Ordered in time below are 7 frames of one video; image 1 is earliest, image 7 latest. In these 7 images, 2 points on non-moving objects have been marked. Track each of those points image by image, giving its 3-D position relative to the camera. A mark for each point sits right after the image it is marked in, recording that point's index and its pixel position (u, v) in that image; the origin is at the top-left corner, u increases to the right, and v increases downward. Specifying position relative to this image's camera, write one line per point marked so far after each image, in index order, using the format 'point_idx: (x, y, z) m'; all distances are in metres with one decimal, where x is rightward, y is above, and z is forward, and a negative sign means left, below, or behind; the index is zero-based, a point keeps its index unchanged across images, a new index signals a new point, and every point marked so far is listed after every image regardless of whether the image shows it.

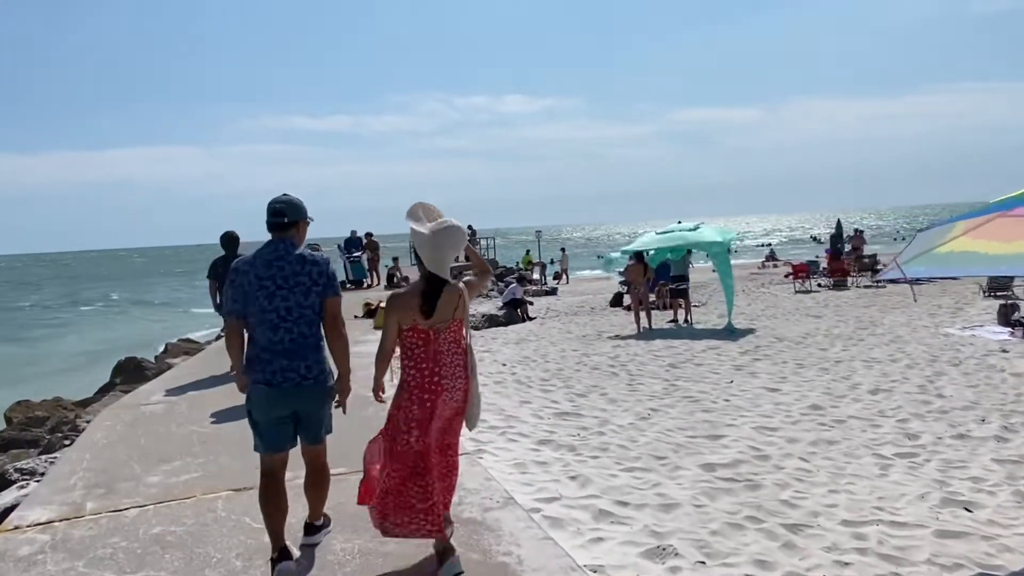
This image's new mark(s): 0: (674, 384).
0: (+1.9, -1.1, +8.7) m
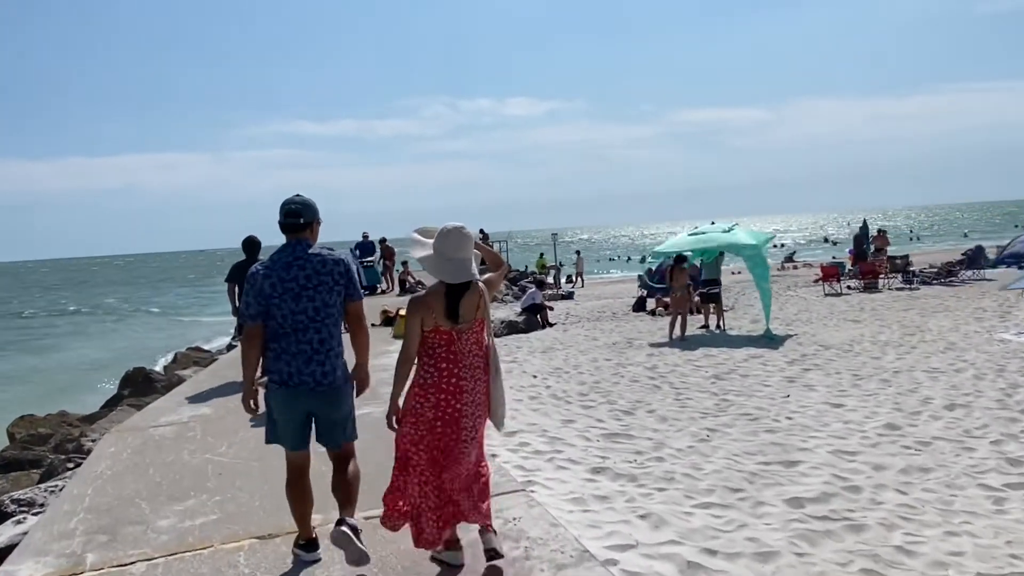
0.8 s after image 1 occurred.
0: (+2.3, -1.2, +8.0) m
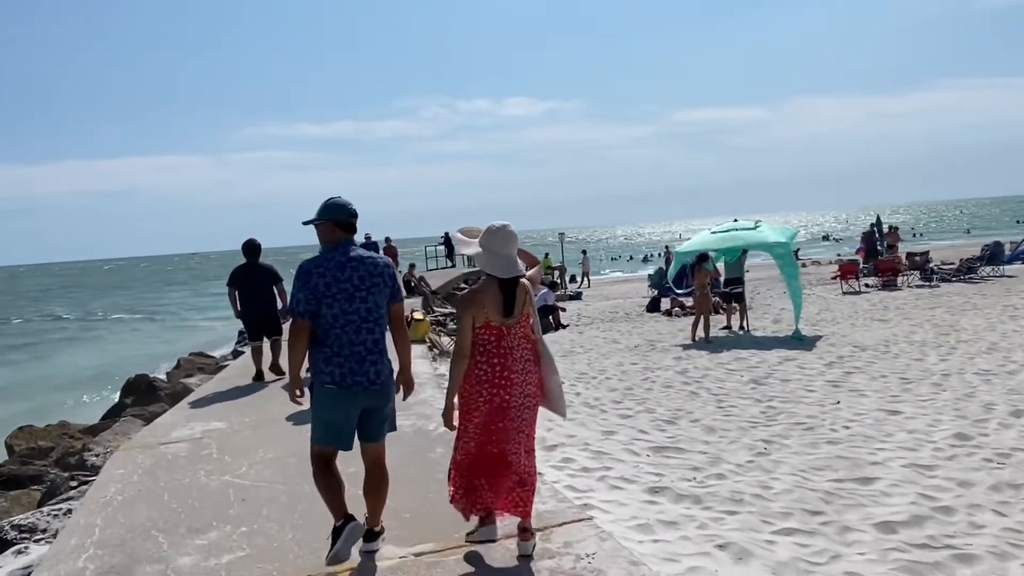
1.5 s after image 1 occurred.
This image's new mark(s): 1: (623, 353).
0: (+2.6, -1.2, +7.5) m
1: (+1.8, -1.0, +11.7) m
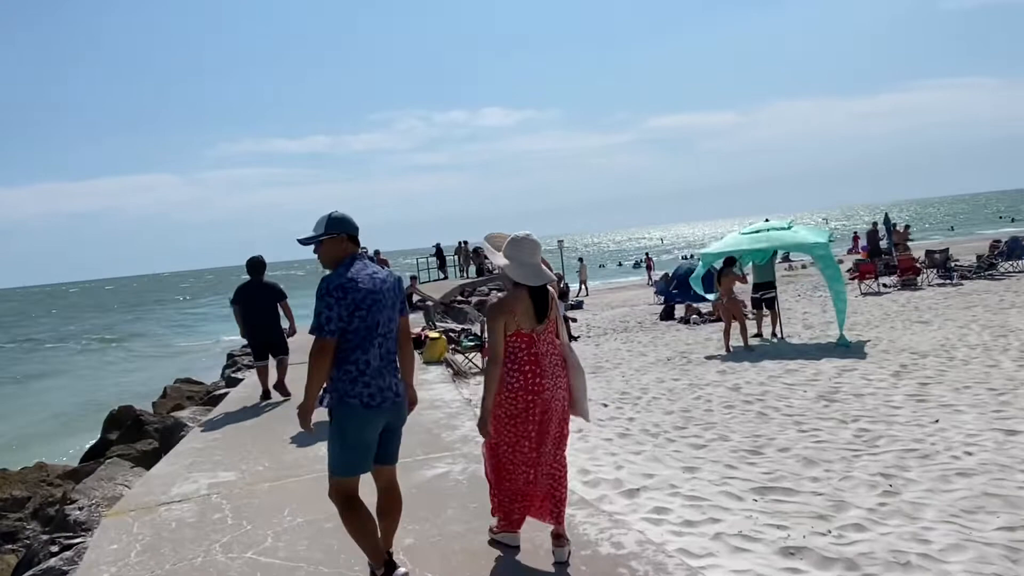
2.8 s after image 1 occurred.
0: (+3.1, -1.2, +6.6) m
1: (+2.1, -1.2, +10.7) m
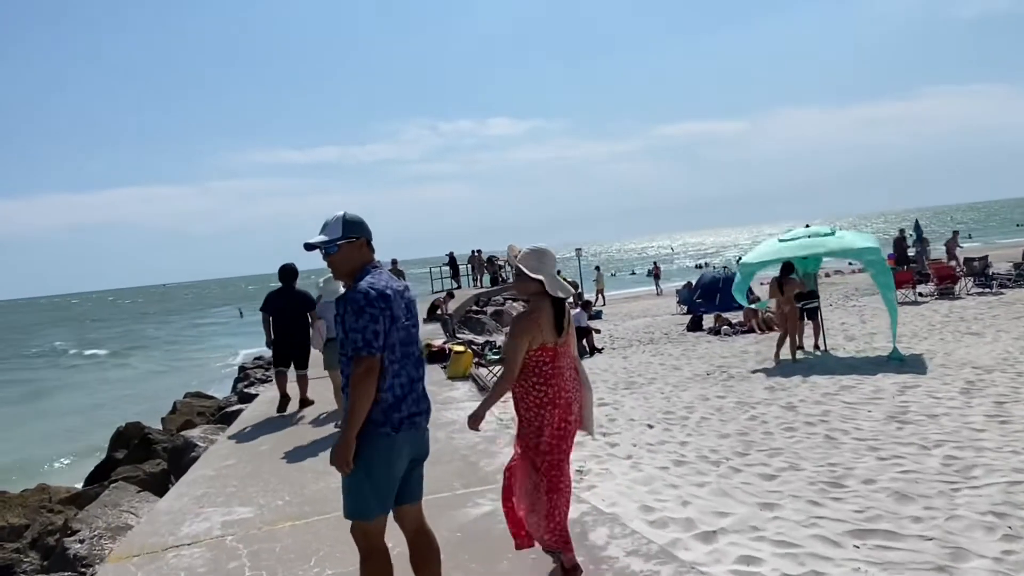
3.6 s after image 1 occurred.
0: (+3.5, -1.3, +5.9) m
1: (+2.5, -1.3, +10.1) m
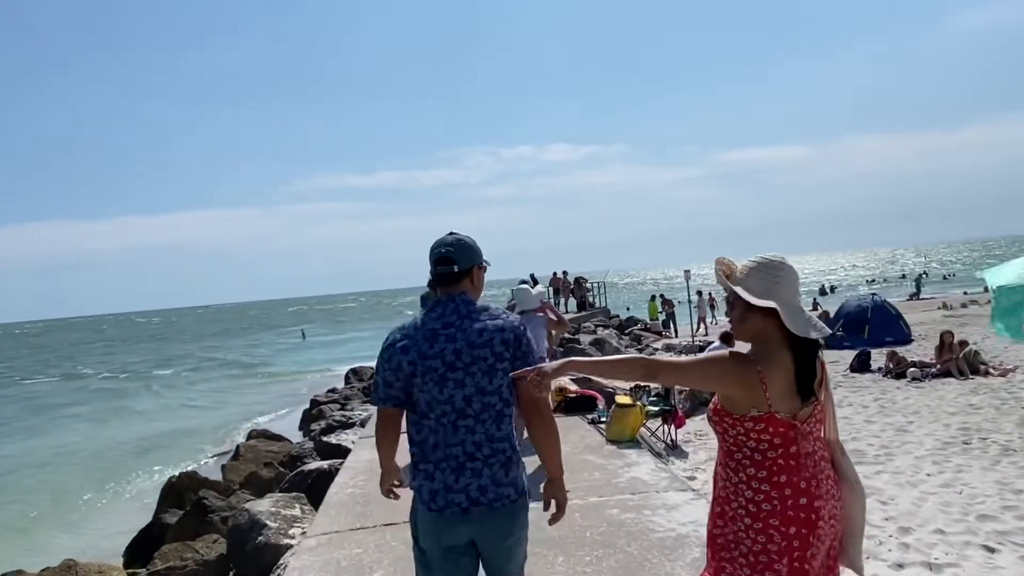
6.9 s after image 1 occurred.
0: (+4.9, -1.5, +2.8) m
1: (+4.3, -1.6, +7.0) m
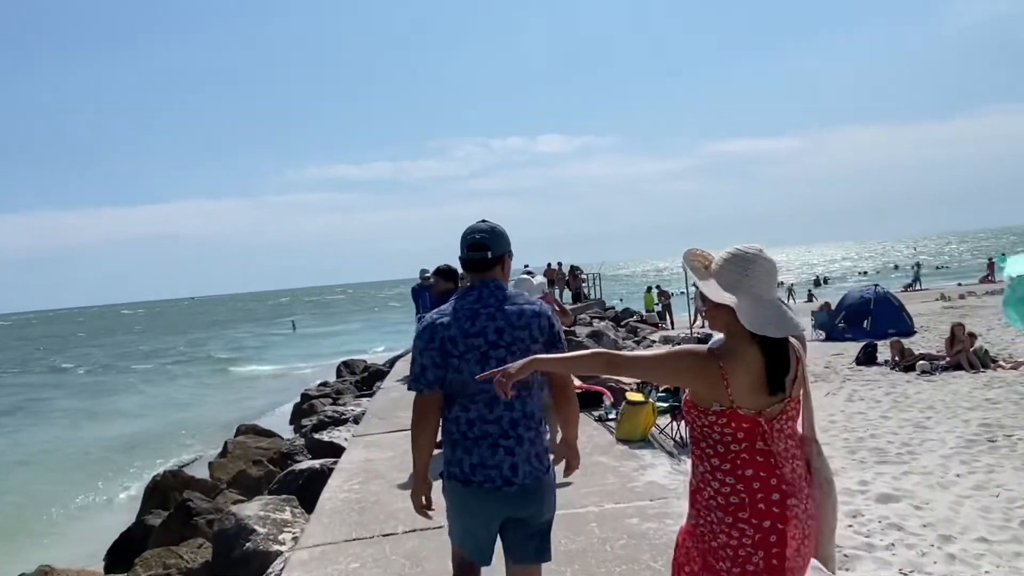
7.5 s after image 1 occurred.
0: (+5.0, -1.5, +2.4) m
1: (+4.3, -1.5, +6.7) m
